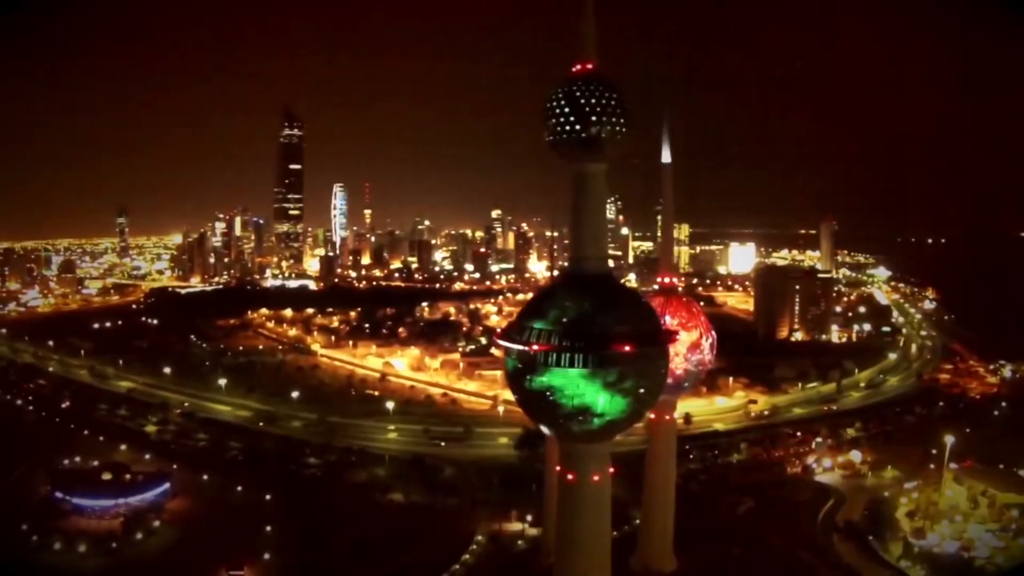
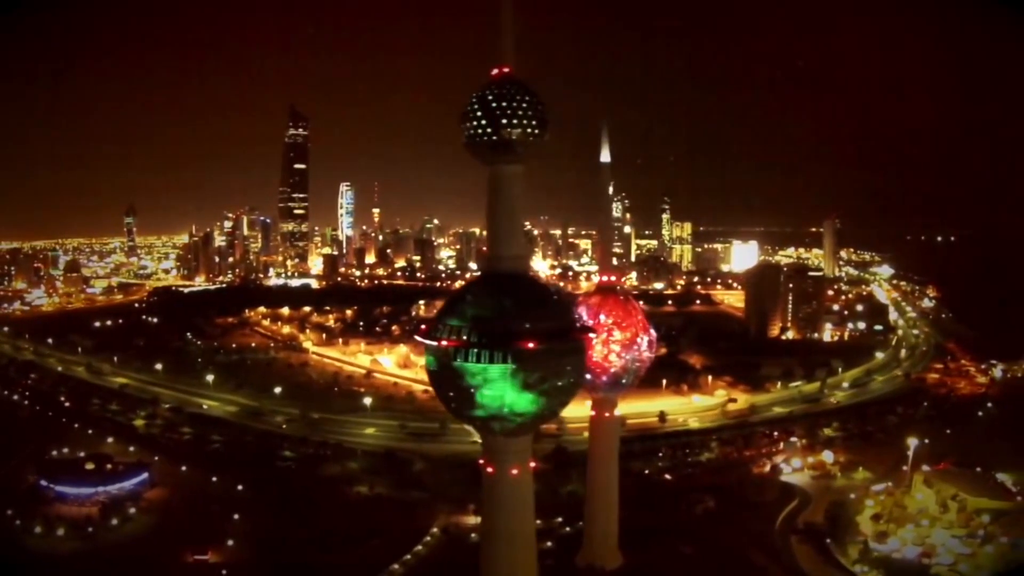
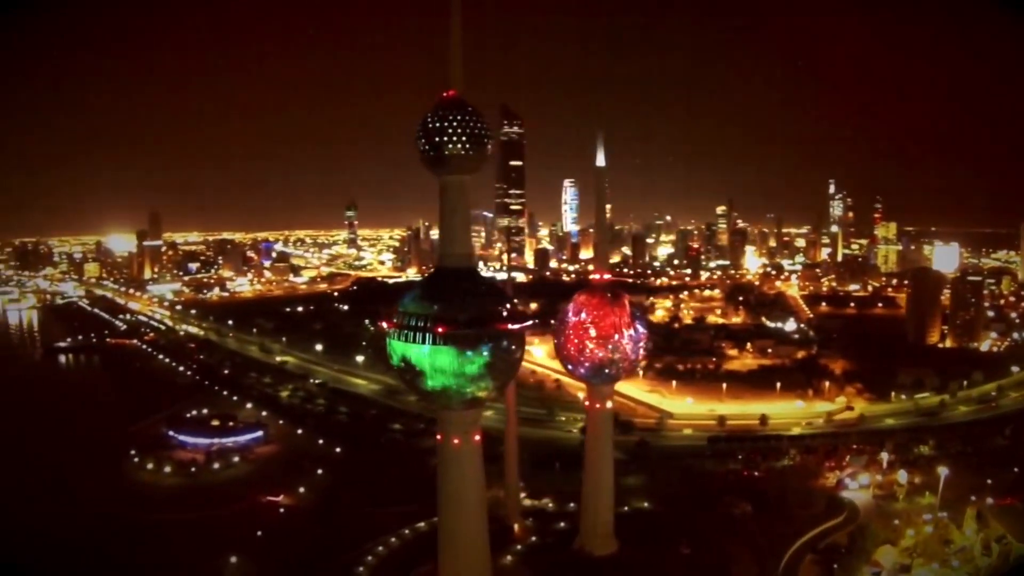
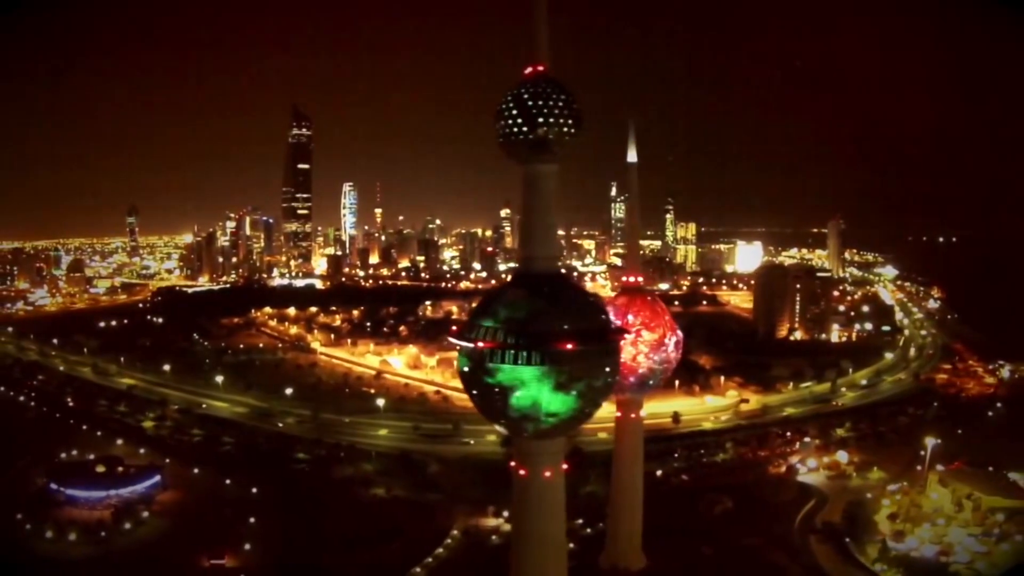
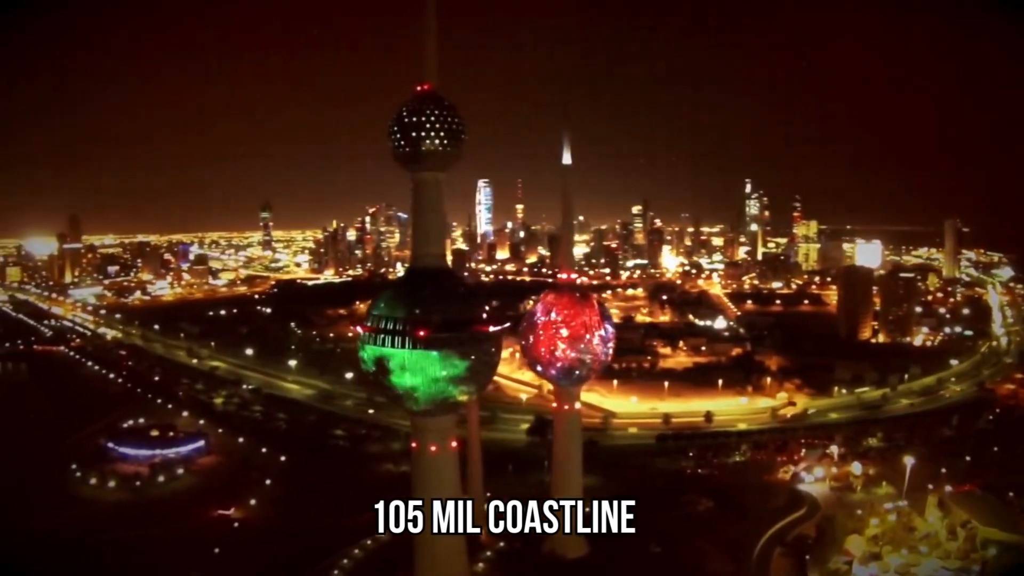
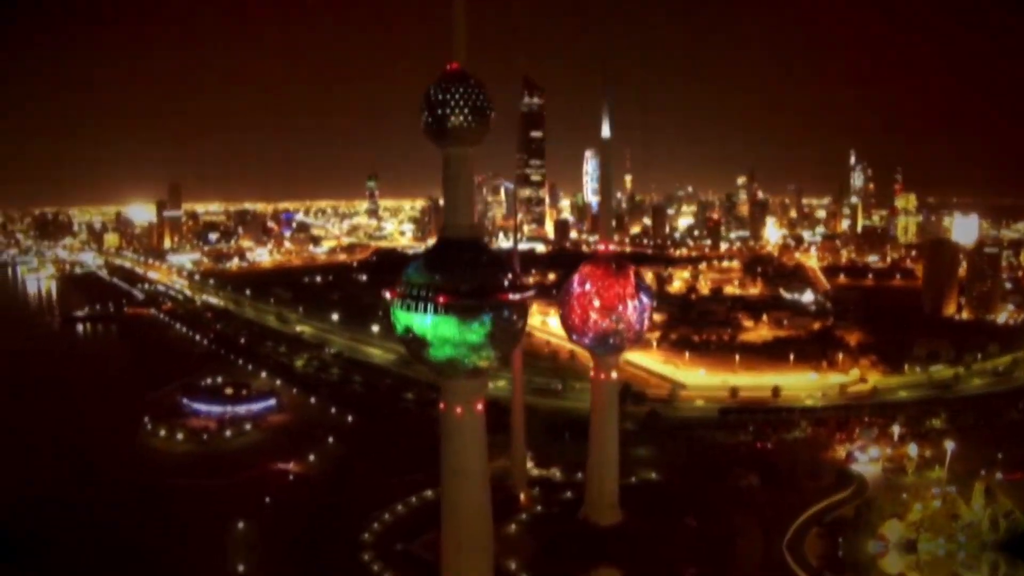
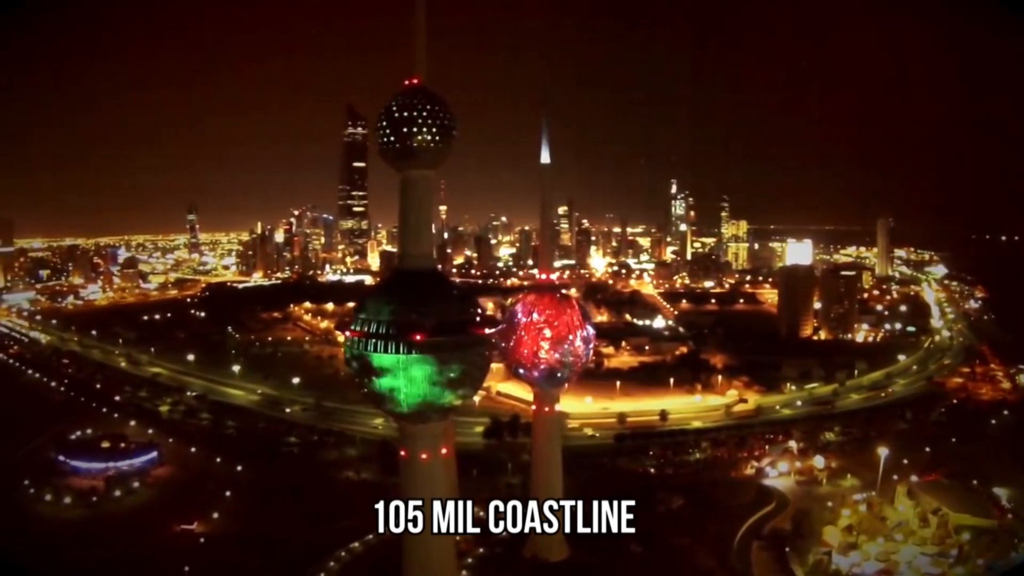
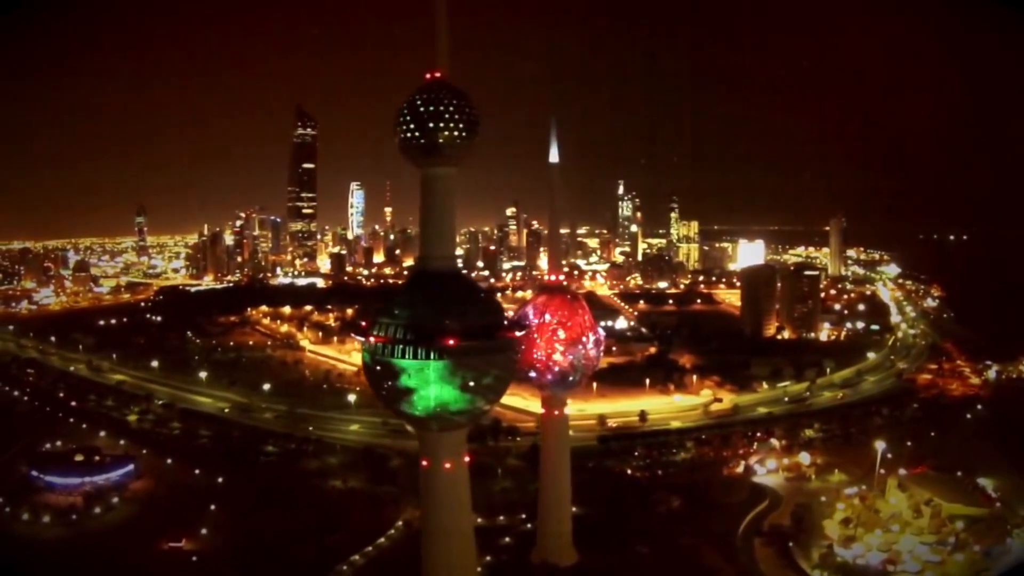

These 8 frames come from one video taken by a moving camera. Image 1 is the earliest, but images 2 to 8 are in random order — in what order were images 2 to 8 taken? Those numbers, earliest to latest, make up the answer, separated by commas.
4, 2, 8, 7, 5, 3, 6
